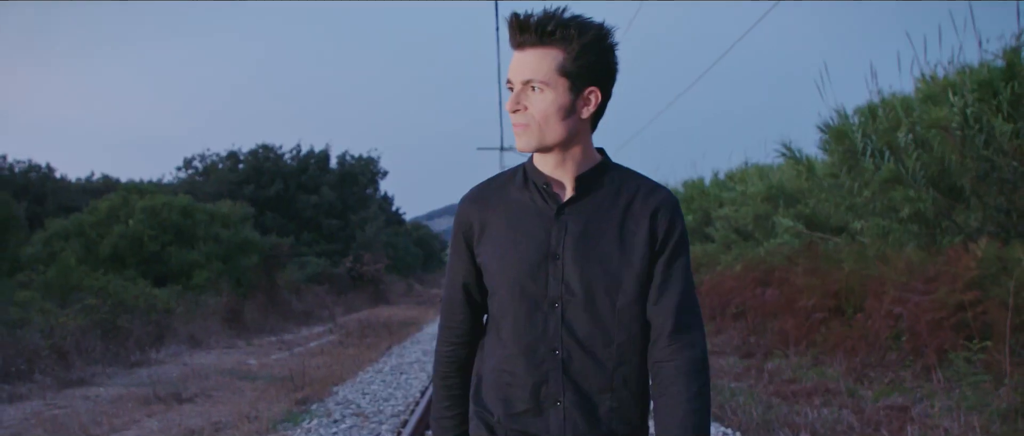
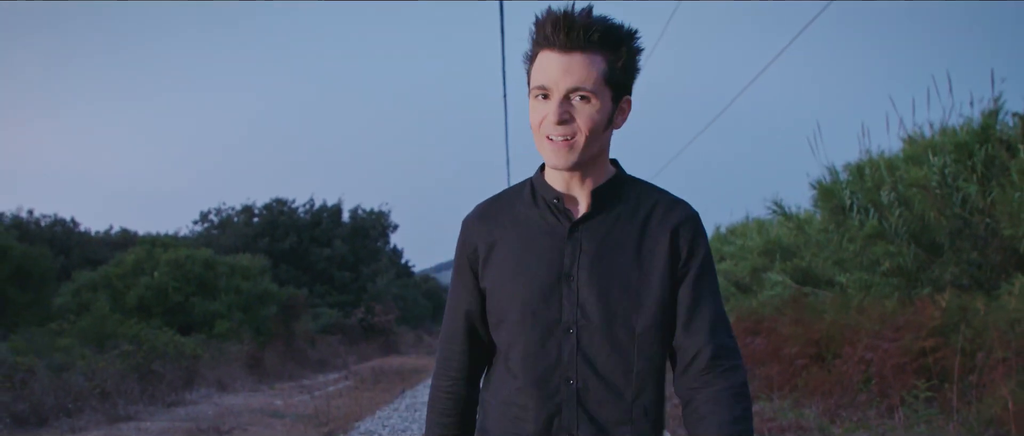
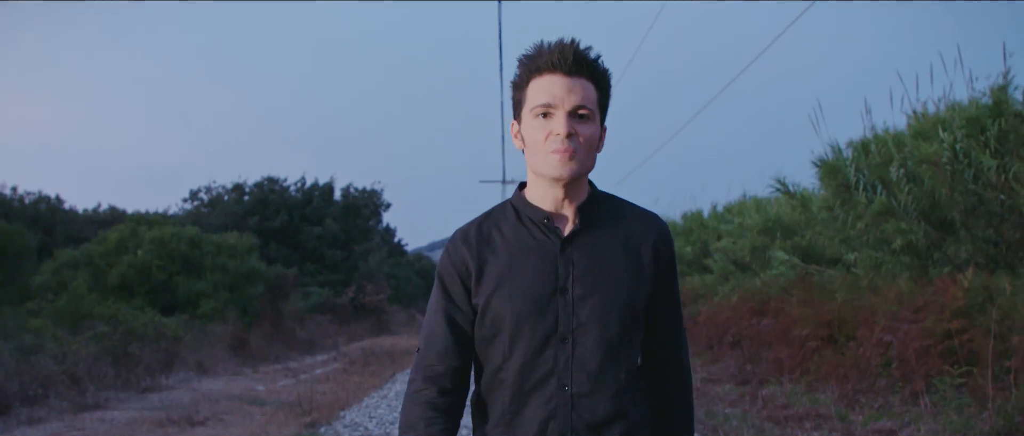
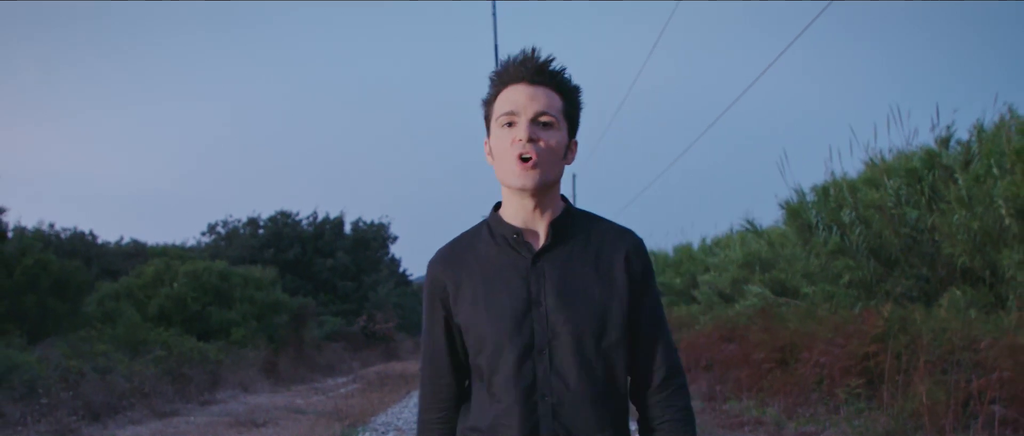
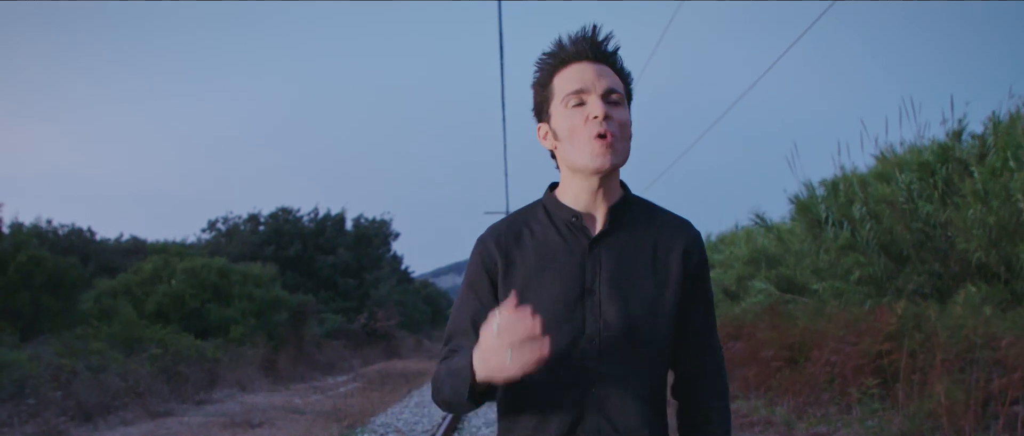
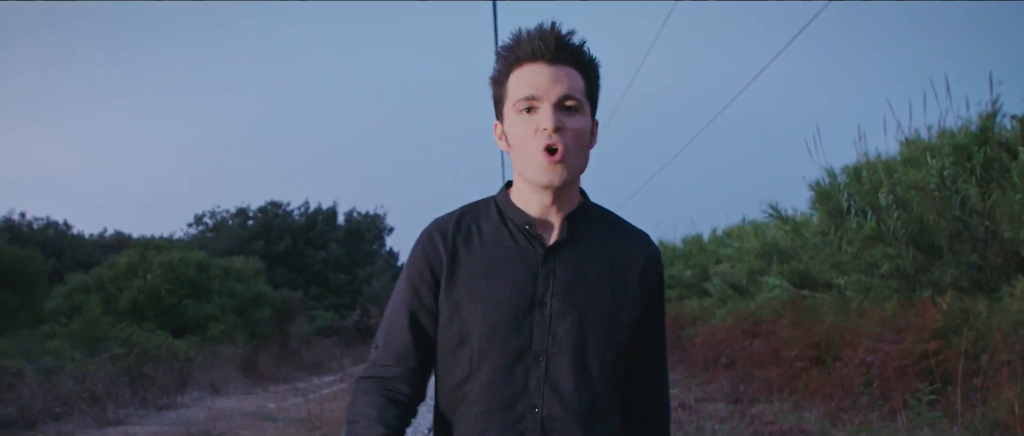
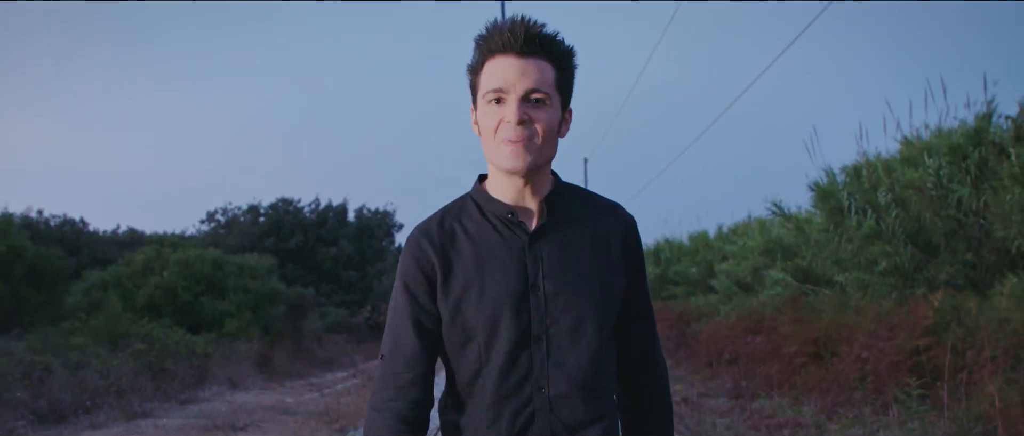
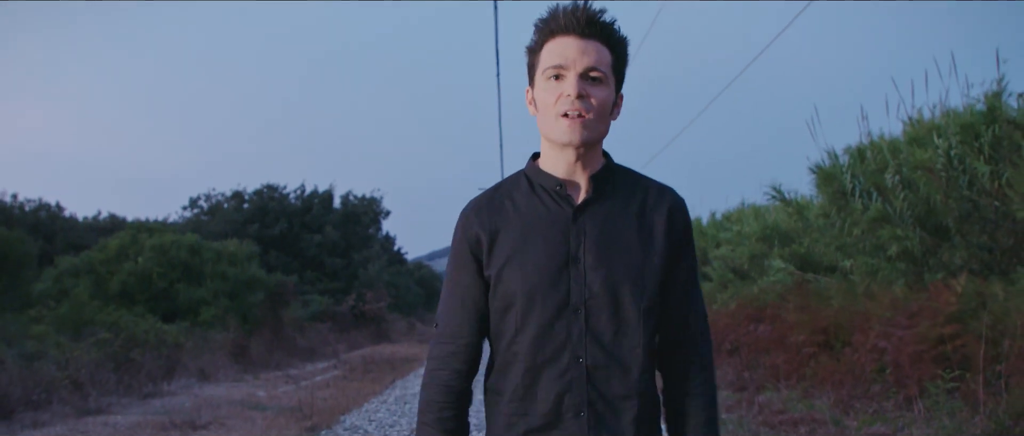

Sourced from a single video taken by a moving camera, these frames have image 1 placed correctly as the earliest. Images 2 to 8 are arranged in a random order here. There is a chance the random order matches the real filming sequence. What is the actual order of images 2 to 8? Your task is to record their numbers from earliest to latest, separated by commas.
3, 8, 6, 2, 7, 5, 4
